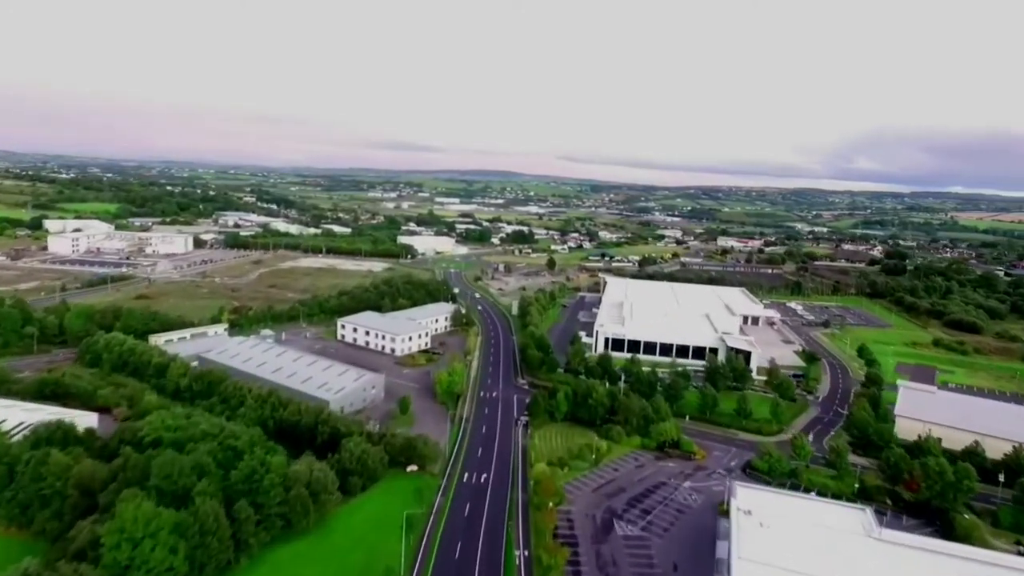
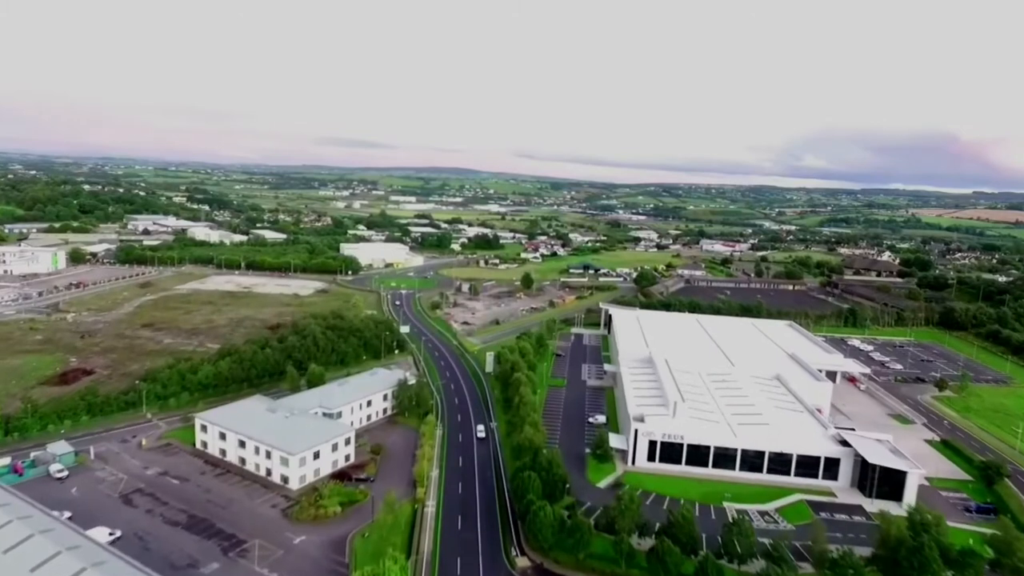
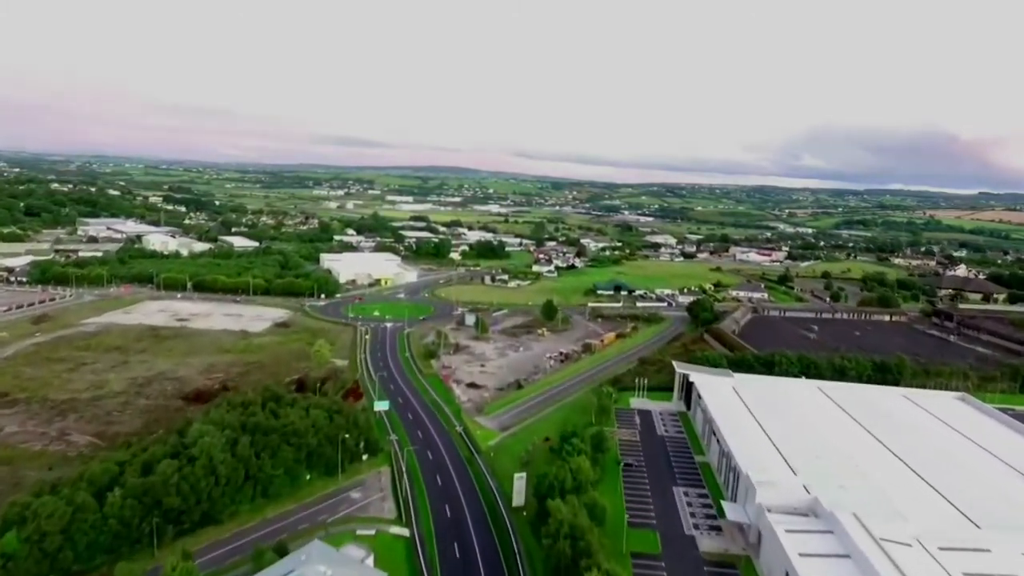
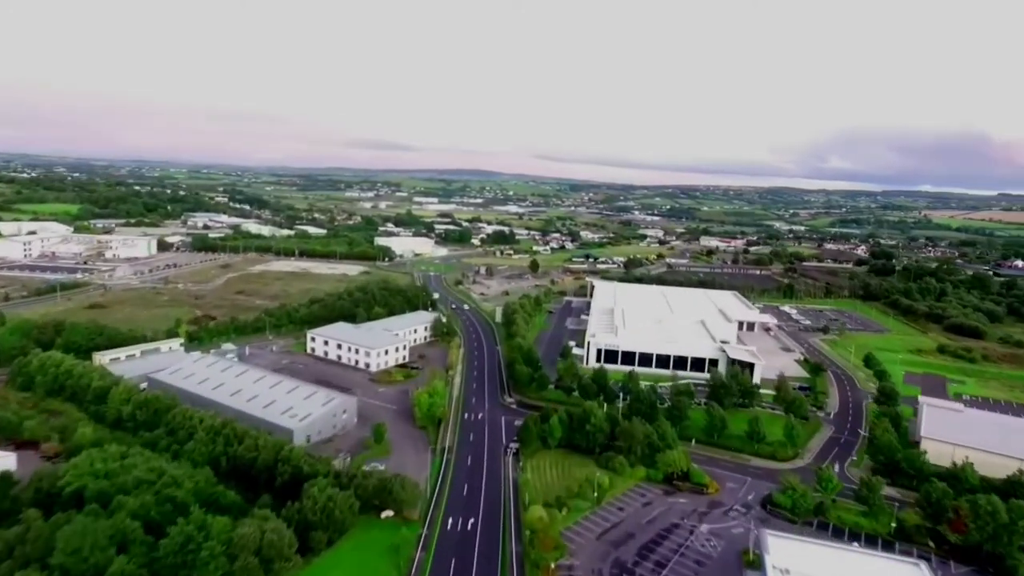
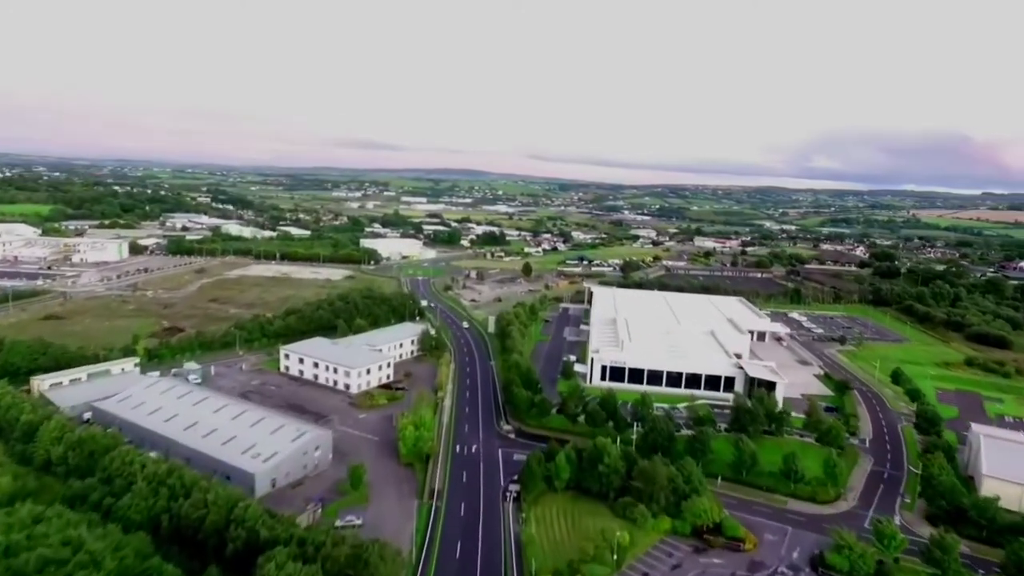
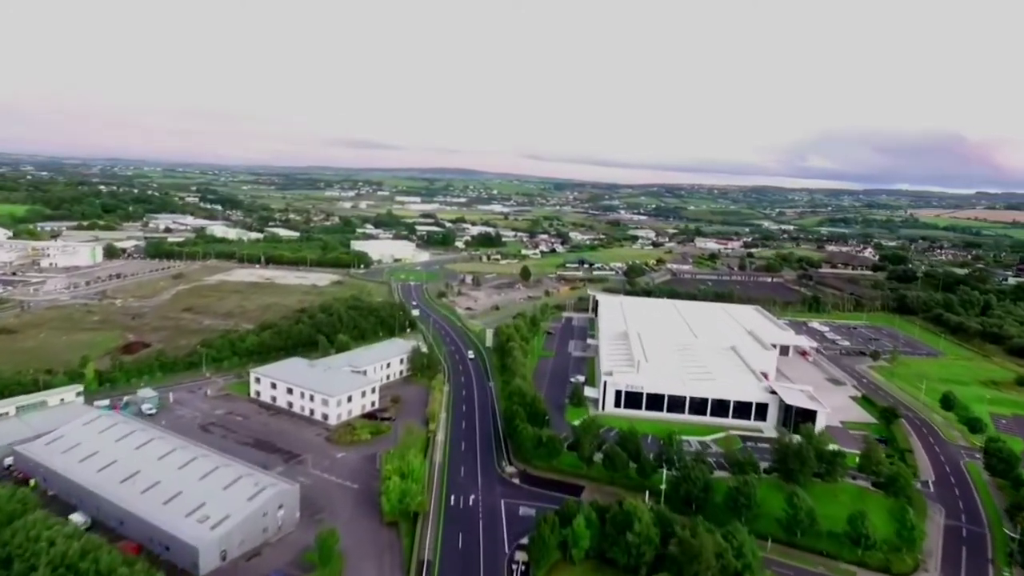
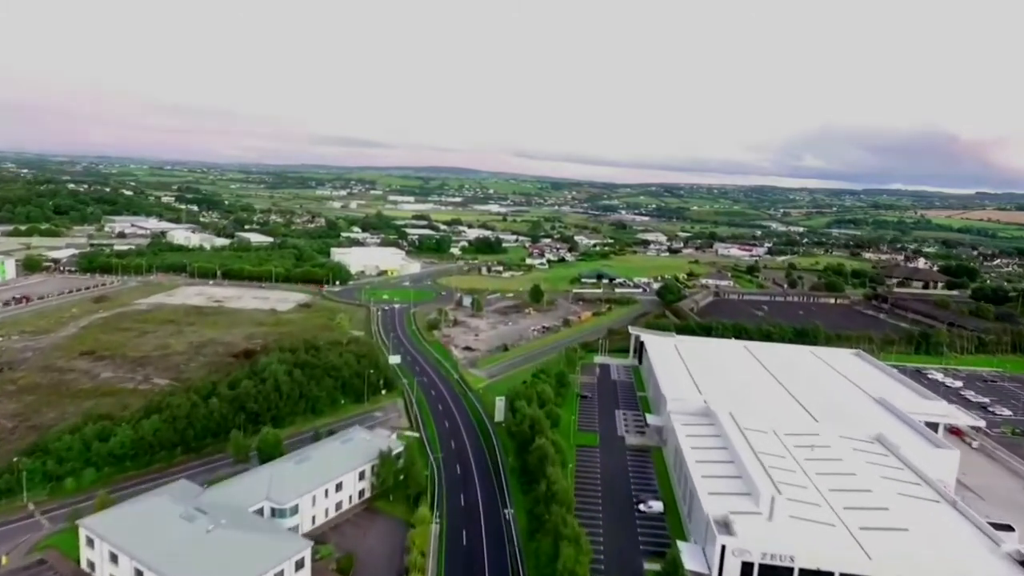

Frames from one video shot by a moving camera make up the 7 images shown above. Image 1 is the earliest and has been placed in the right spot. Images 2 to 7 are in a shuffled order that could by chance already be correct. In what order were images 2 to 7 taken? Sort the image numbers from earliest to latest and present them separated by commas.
4, 5, 6, 2, 7, 3
